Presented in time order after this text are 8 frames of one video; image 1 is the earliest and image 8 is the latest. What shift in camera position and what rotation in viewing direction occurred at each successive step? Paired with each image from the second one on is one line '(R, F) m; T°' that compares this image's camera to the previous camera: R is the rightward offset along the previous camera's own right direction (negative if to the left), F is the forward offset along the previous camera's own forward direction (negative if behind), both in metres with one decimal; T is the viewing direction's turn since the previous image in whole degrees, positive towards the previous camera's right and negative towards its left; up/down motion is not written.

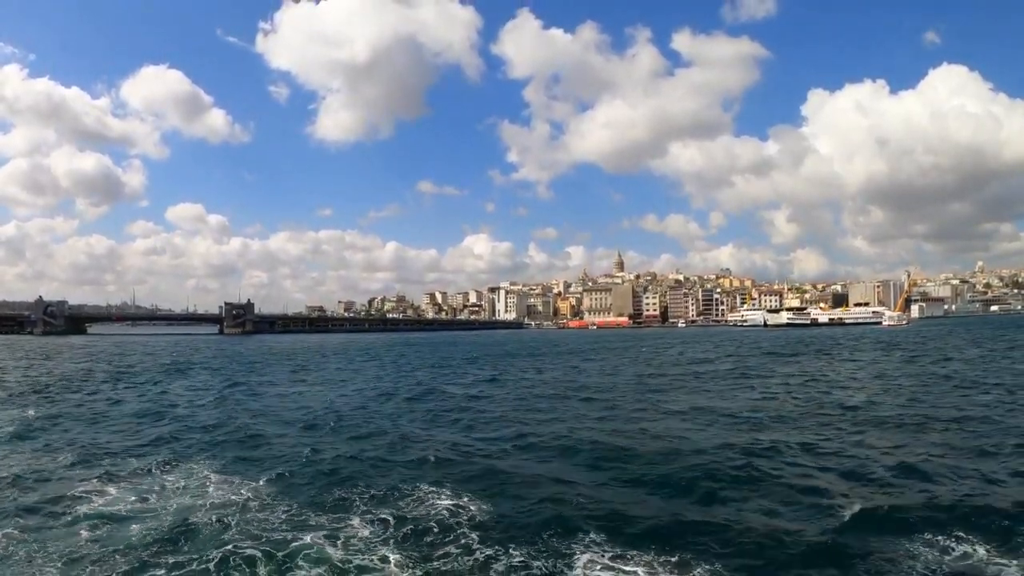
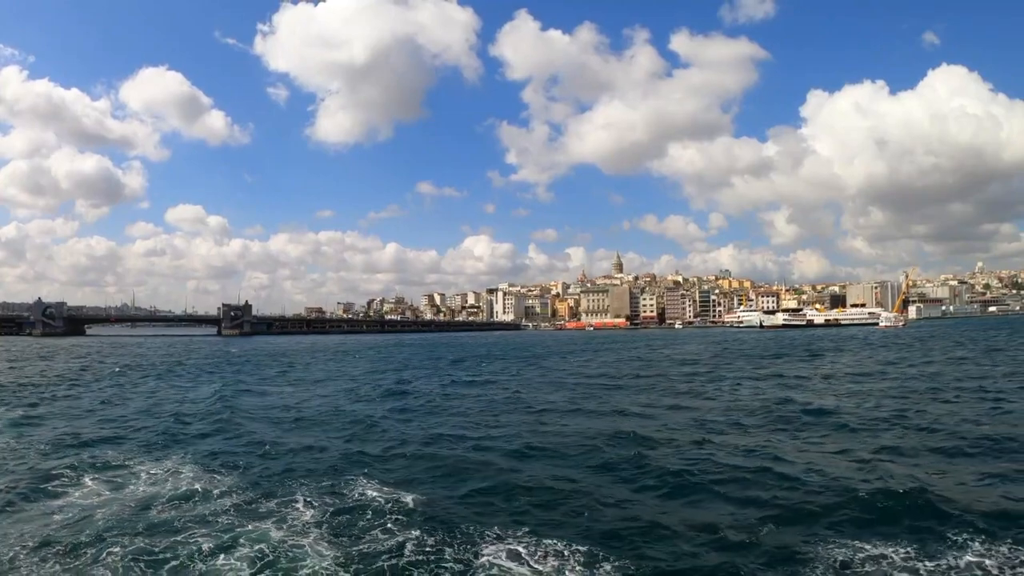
(+1.0, -0.1) m; 0°
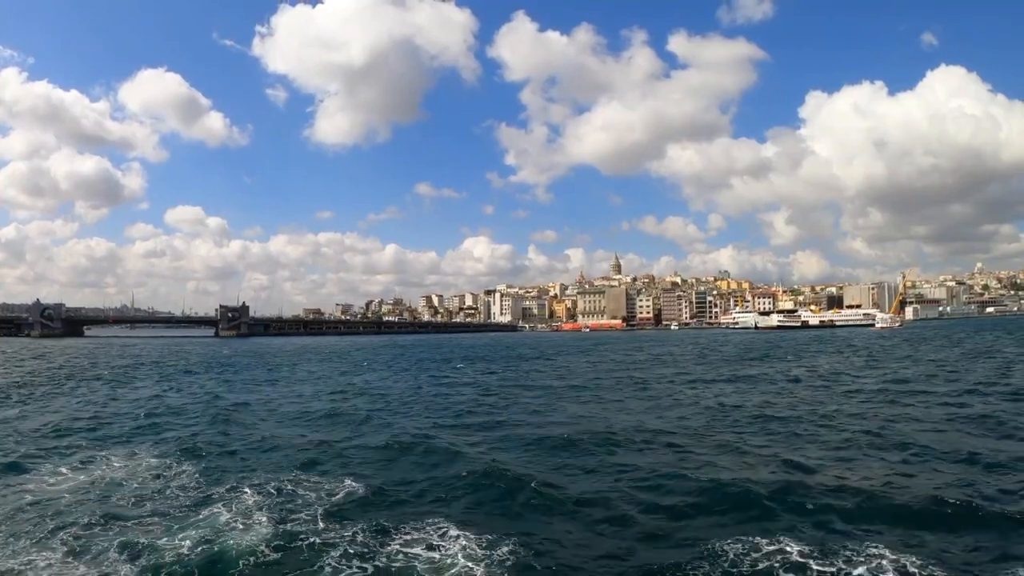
(+1.0, -0.1) m; 0°
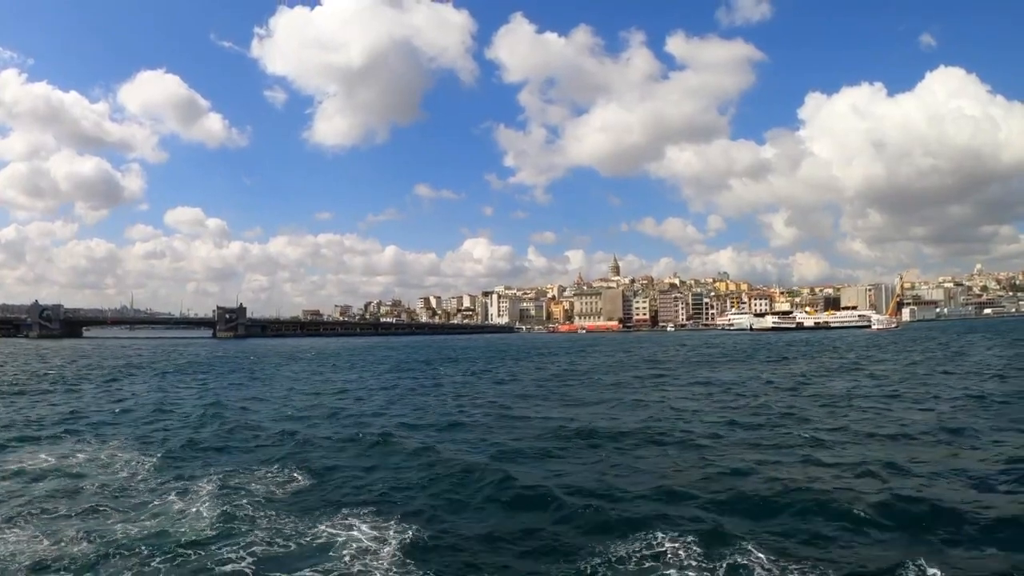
(+1.0, -0.1) m; 0°
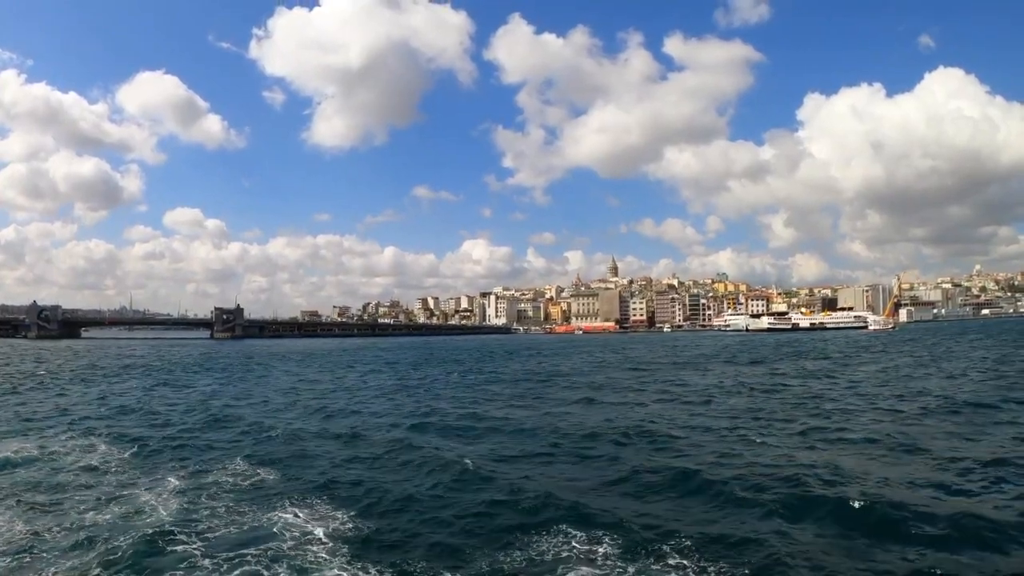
(+0.8, 0.0) m; 0°
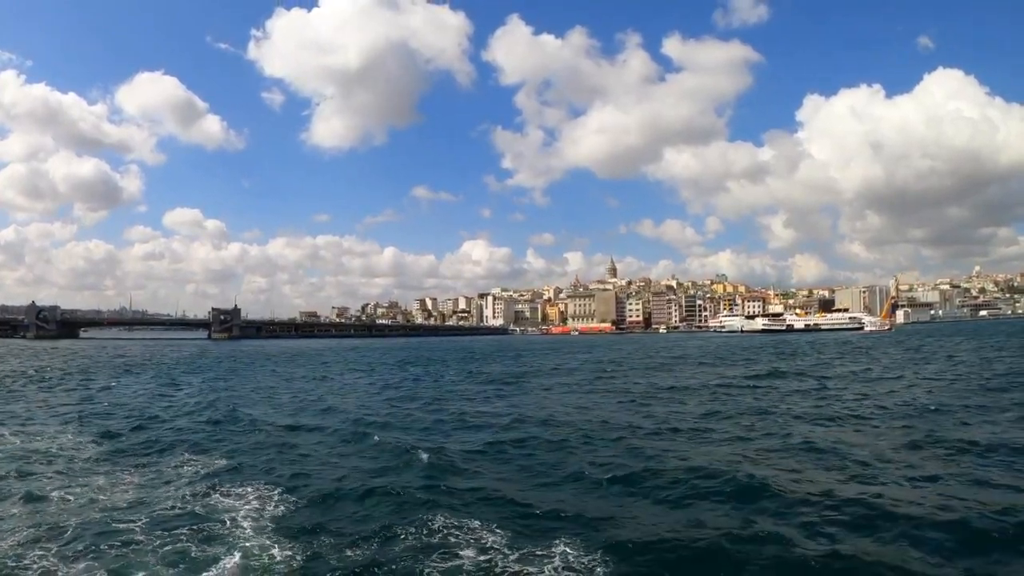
(+1.0, -0.1) m; 0°
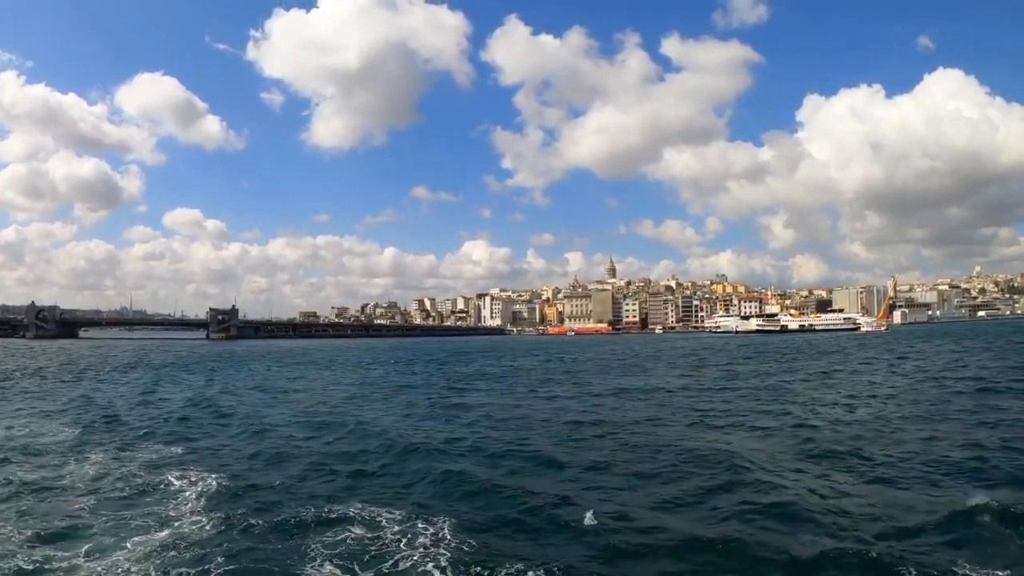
(+1.1, -0.1) m; 0°
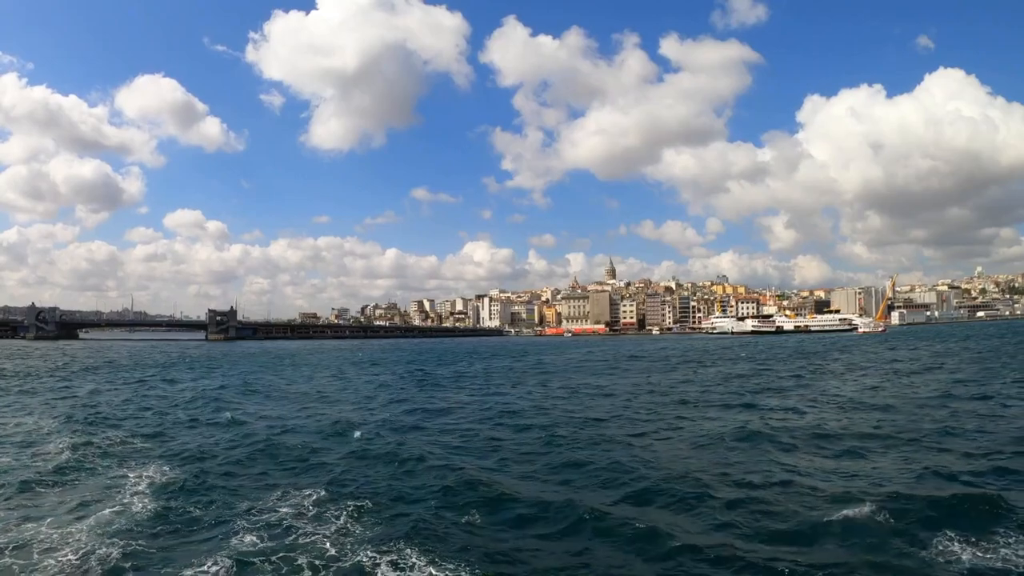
(+1.0, -0.4) m; 0°
